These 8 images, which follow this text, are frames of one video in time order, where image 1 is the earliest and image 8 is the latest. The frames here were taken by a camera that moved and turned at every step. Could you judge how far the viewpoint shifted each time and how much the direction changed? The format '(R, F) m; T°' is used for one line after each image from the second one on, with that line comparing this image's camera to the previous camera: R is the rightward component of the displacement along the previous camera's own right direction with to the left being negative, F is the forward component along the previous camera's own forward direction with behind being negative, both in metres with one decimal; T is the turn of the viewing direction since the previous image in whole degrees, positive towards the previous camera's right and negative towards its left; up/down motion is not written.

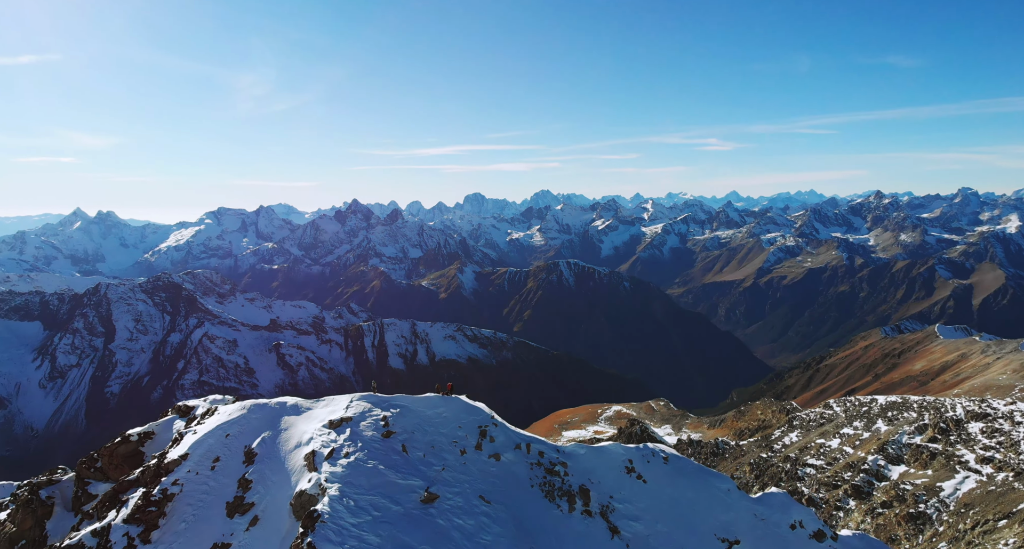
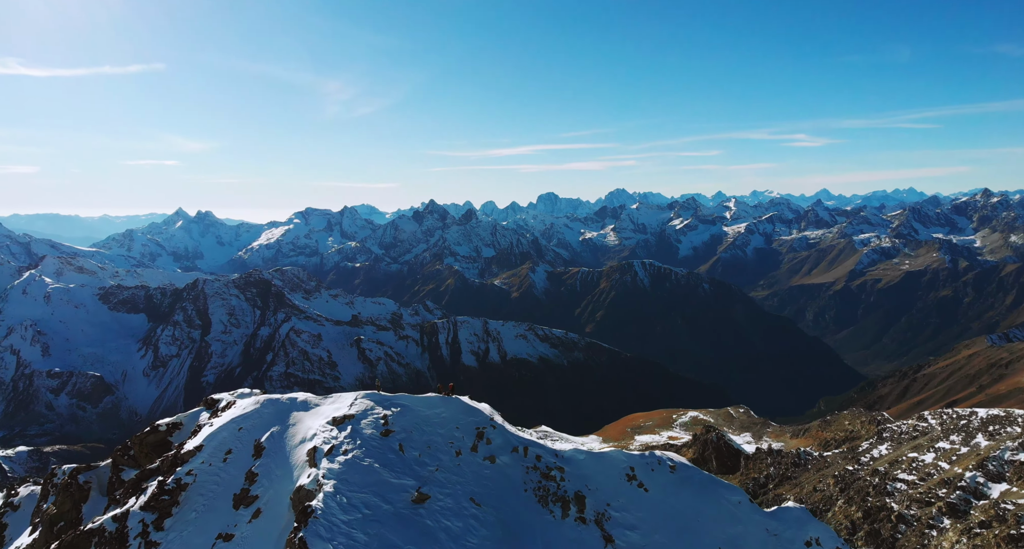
(+2.5, +0.3) m; -6°
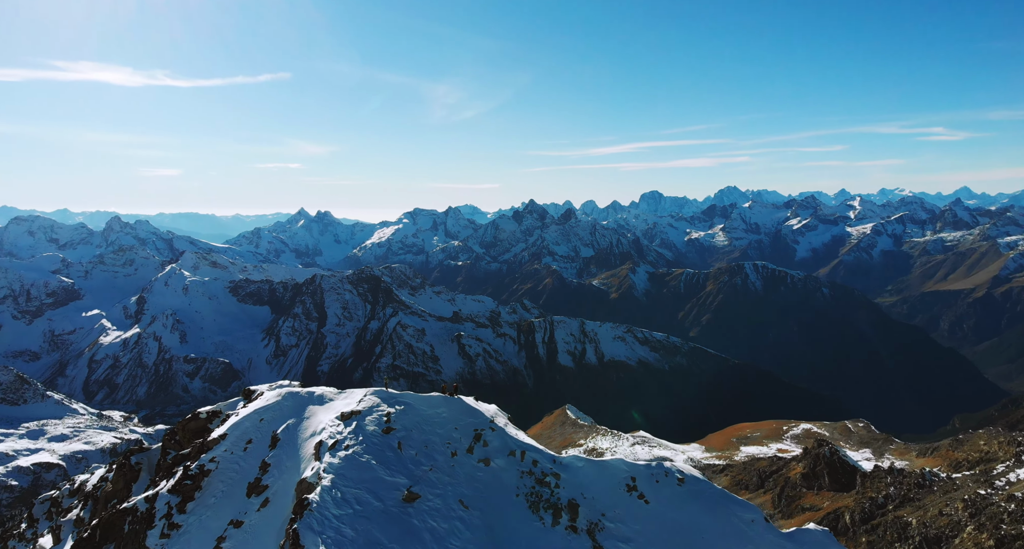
(+3.3, +0.5) m; -9°
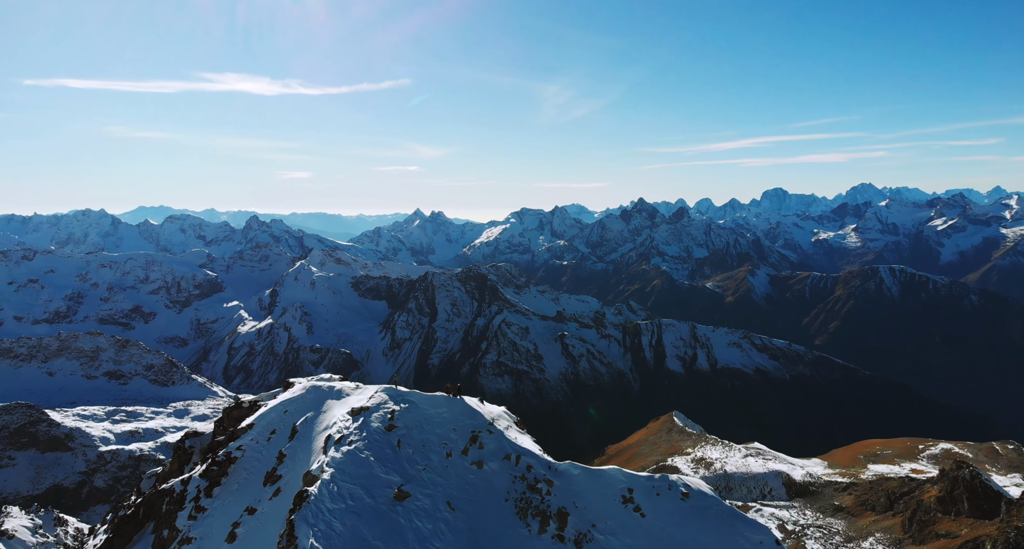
(+3.6, +0.7) m; -9°
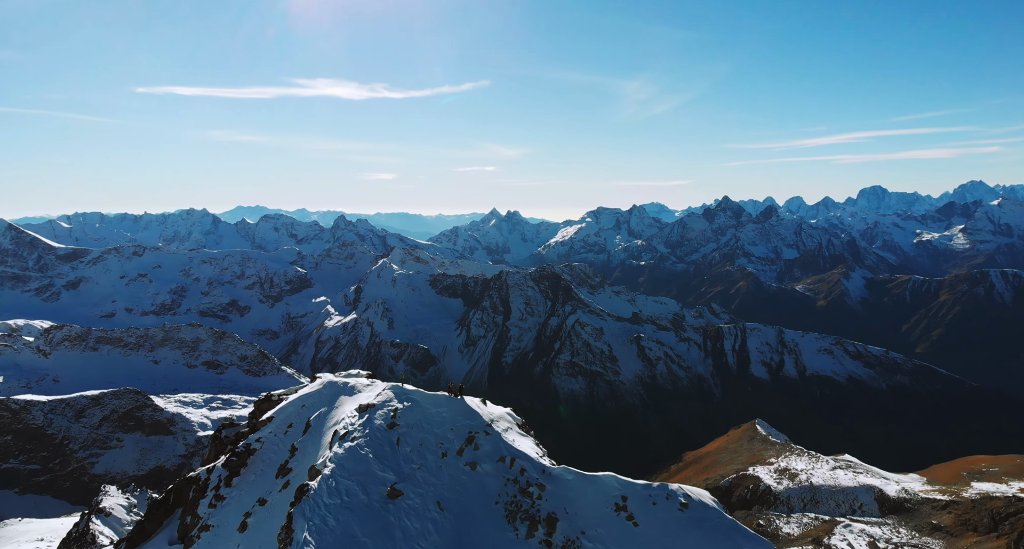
(+2.6, +0.5) m; -7°
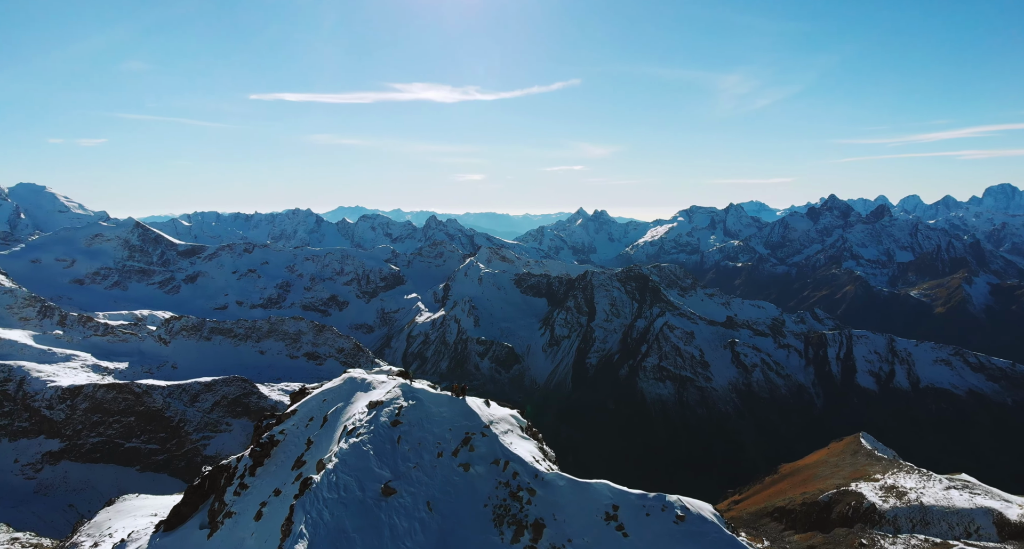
(+2.9, +0.6) m; -8°
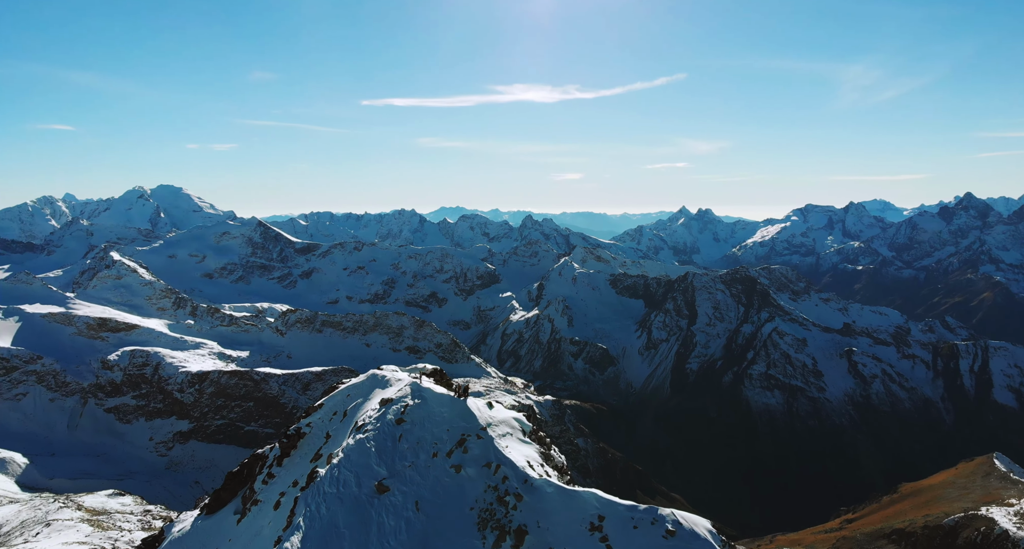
(+3.2, +0.7) m; -9°
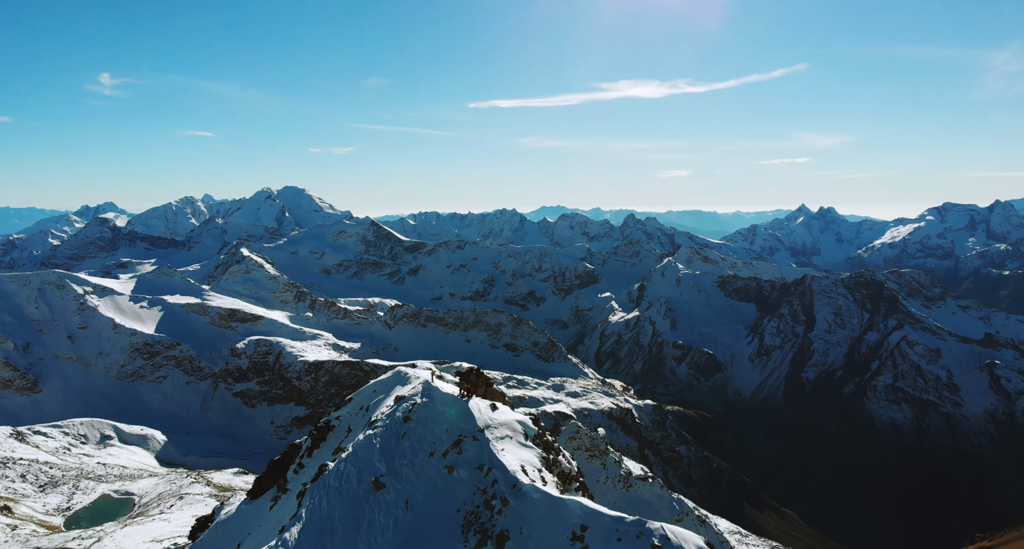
(+3.2, +0.9) m; -9°
